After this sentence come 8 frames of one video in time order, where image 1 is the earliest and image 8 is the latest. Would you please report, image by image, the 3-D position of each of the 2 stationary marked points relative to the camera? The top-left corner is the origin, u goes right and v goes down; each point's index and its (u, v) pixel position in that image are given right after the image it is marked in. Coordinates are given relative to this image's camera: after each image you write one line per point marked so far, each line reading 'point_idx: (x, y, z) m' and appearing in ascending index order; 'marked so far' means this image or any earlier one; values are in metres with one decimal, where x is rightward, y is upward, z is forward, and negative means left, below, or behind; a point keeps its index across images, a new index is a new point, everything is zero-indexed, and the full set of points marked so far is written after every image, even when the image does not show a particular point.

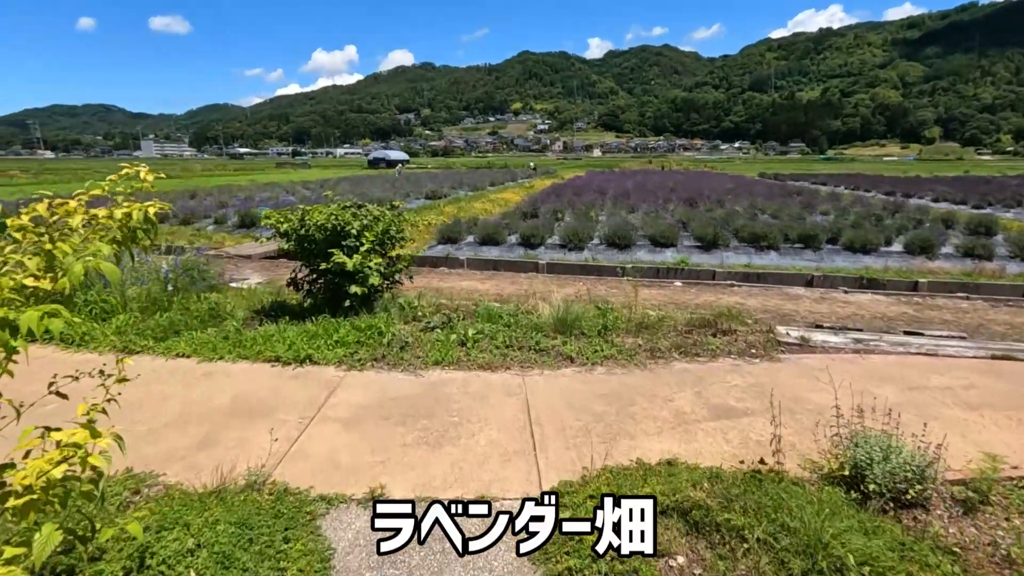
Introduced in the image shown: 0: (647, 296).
0: (+1.7, -0.1, +7.0) m
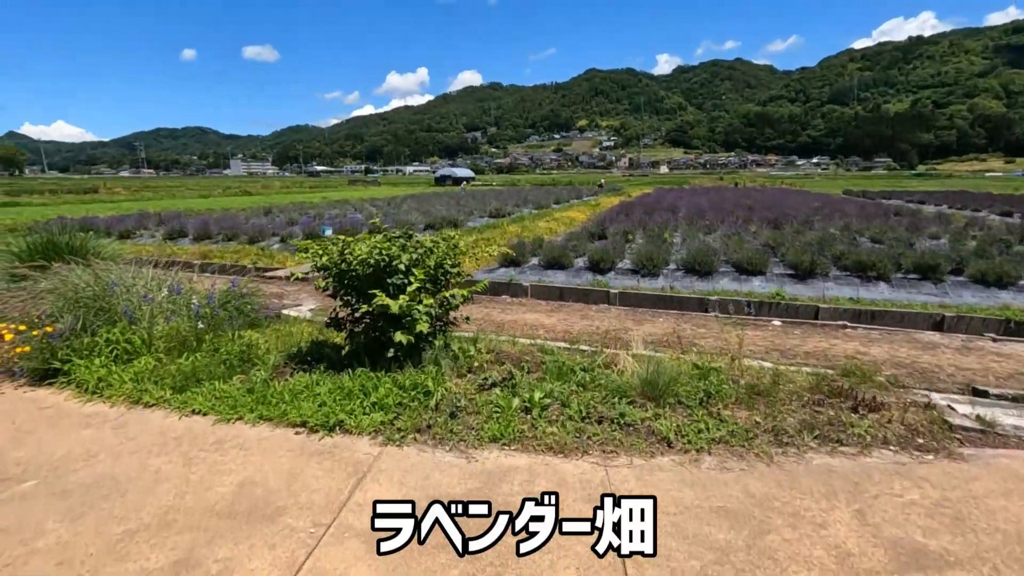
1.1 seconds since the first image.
0: (+2.5, -0.6, +6.0) m
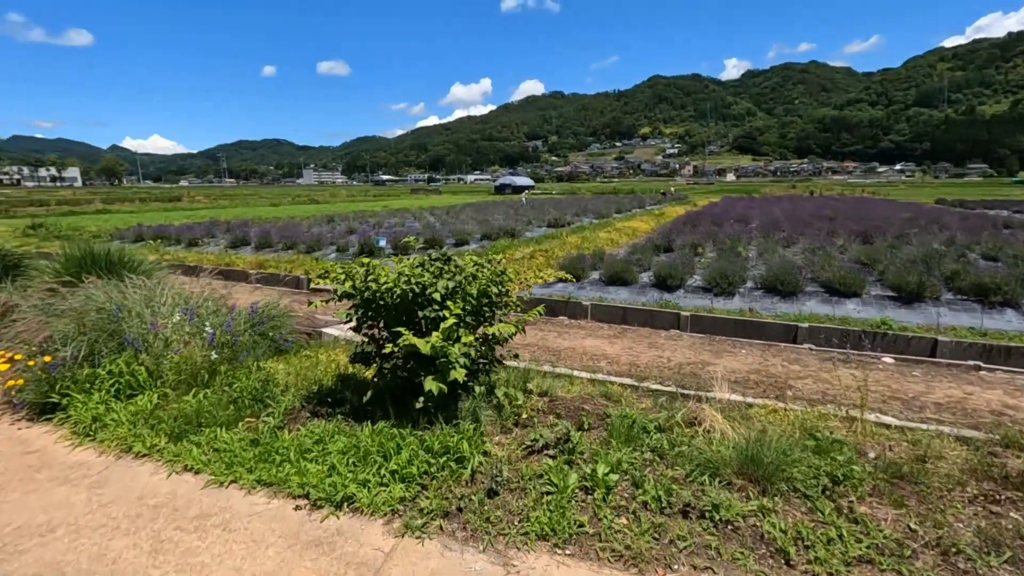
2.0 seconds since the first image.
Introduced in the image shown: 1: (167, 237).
0: (+3.0, -0.9, +5.0) m
1: (-11.0, +1.7, +17.2) m
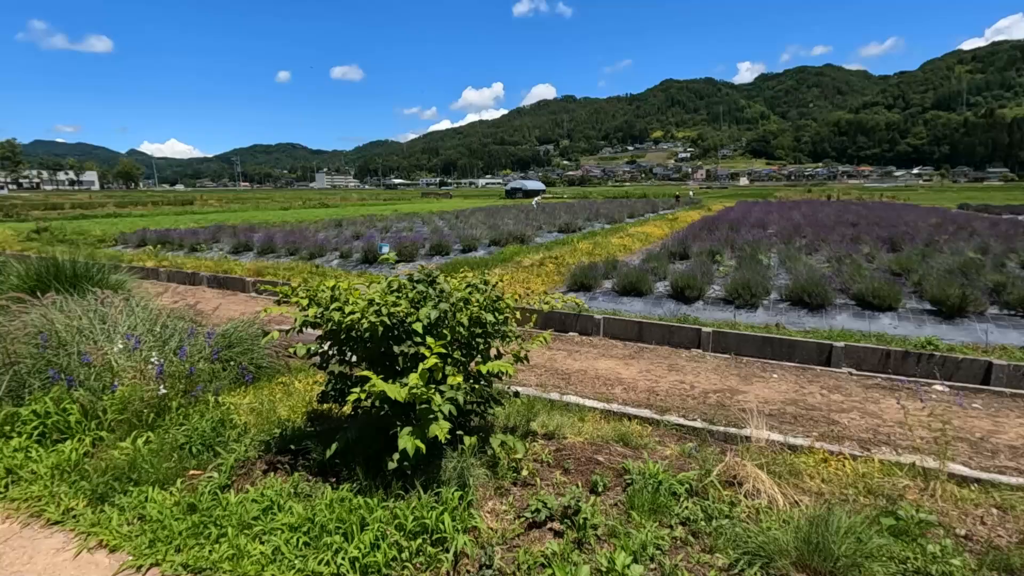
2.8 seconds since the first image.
0: (+3.1, -1.0, +4.3) m
1: (-10.7, +1.5, +16.9) m
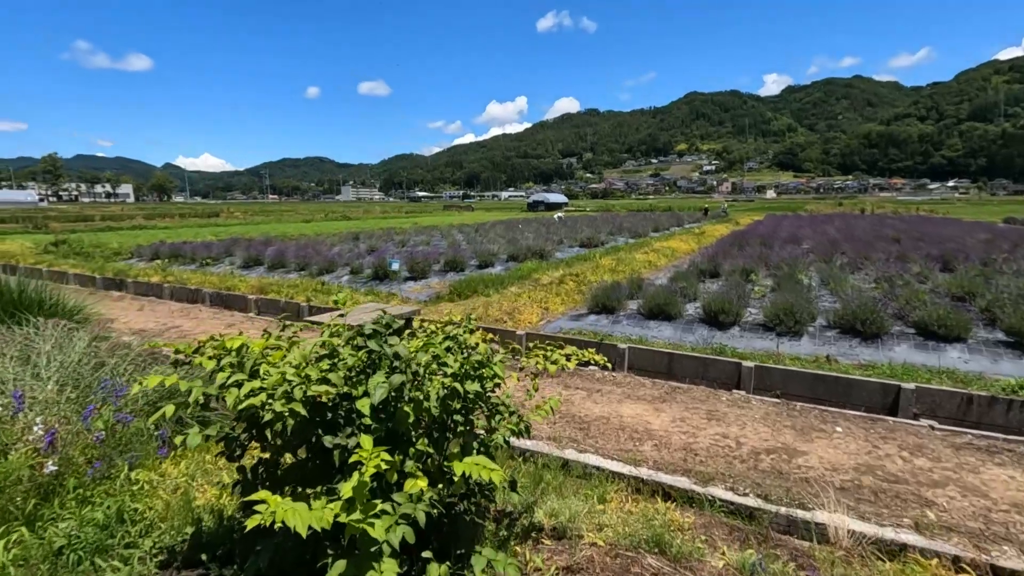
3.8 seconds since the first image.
0: (+3.1, -1.3, +3.4) m
1: (-10.2, +1.0, +16.6) m
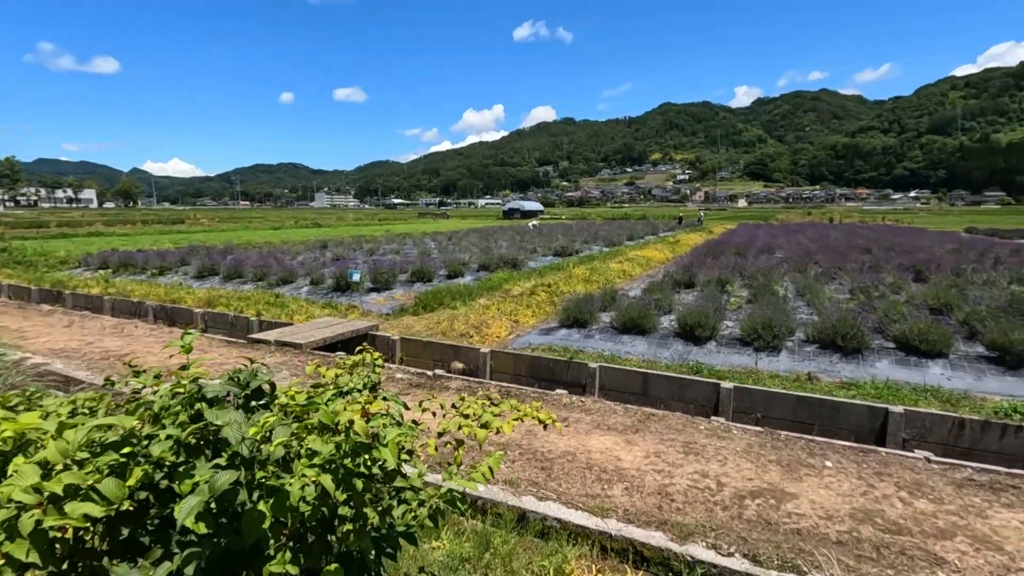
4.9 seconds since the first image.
0: (+2.8, -1.4, +3.0) m
1: (-11.0, +0.7, +15.6) m
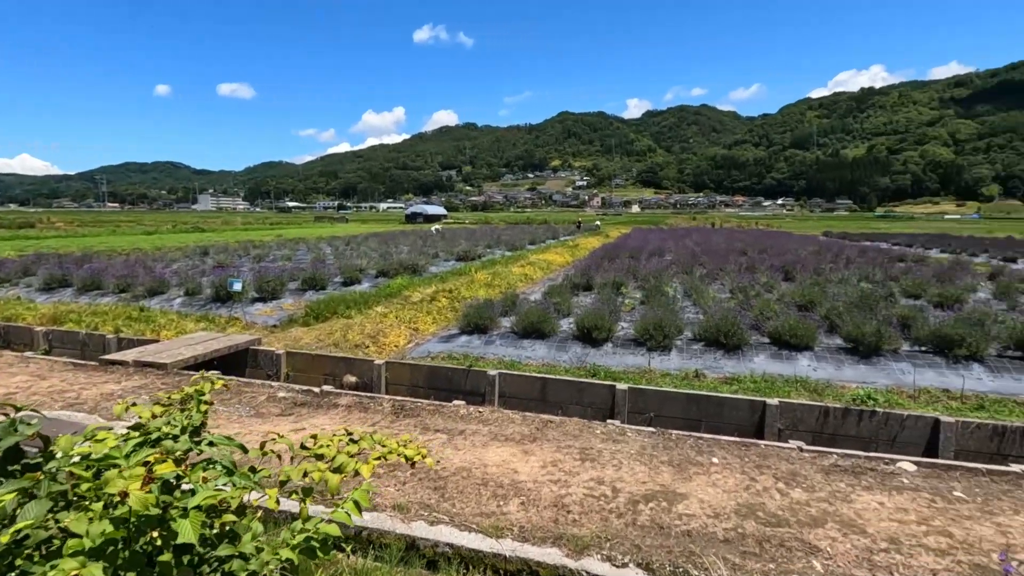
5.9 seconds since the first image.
0: (+2.2, -1.4, +3.2) m
1: (-13.7, +0.3, +13.2) m
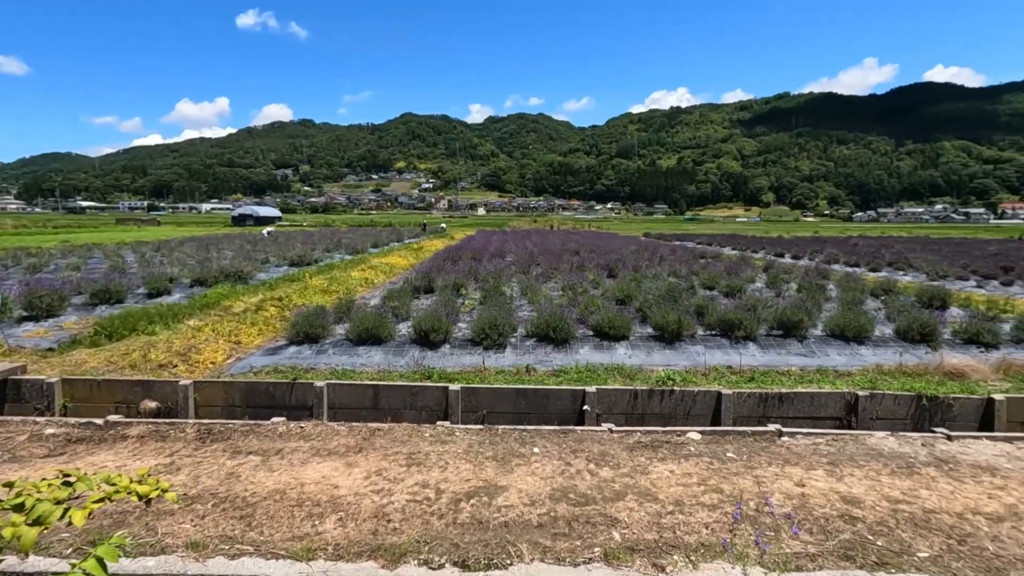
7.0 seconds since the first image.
0: (+1.0, -1.4, +3.6) m
1: (-17.0, -0.3, +8.9) m
